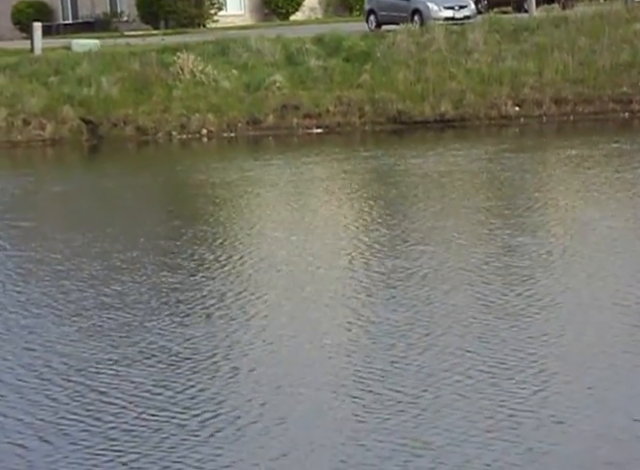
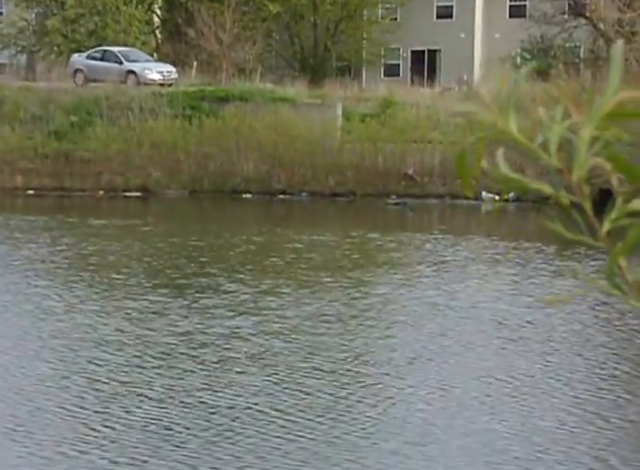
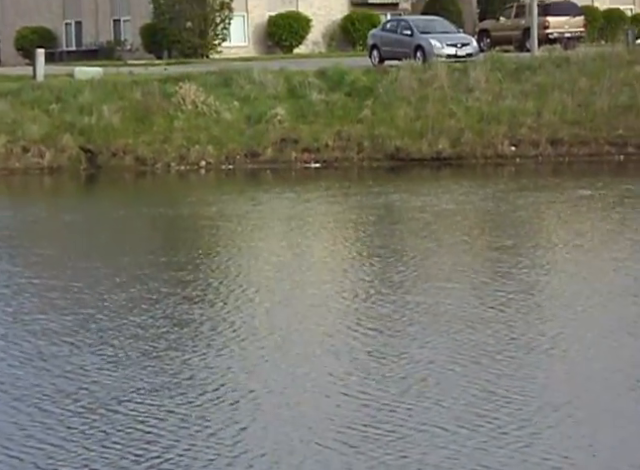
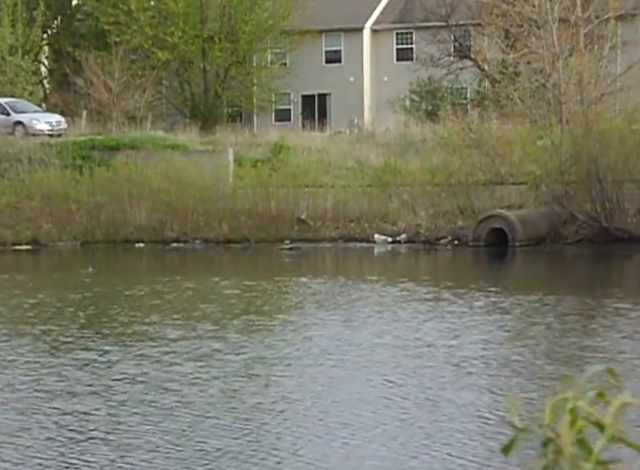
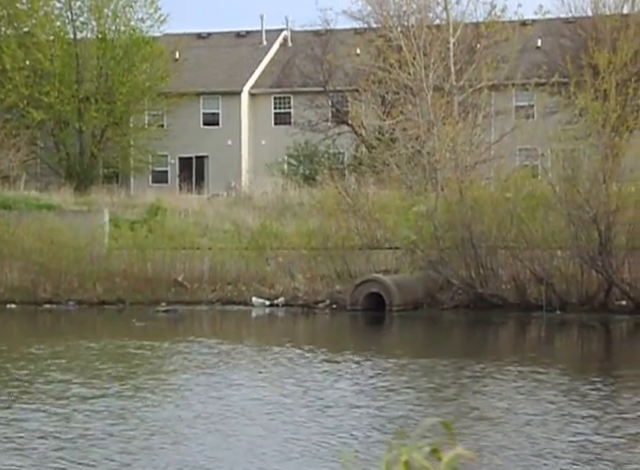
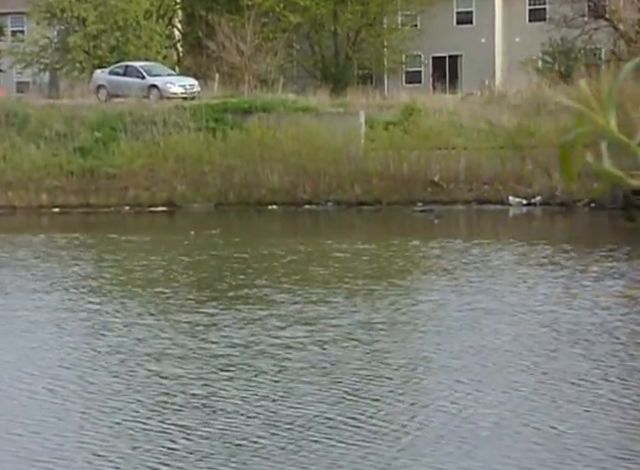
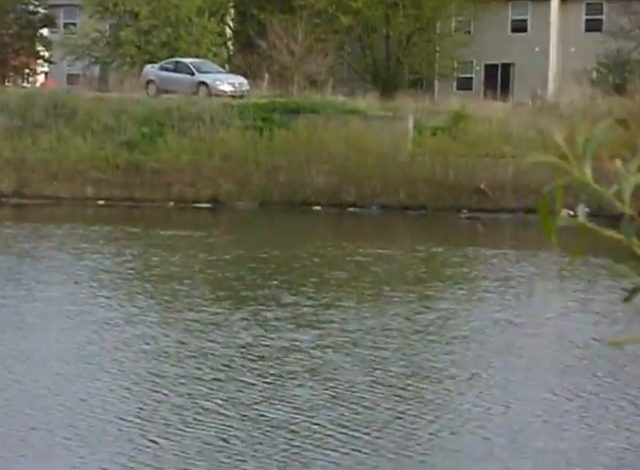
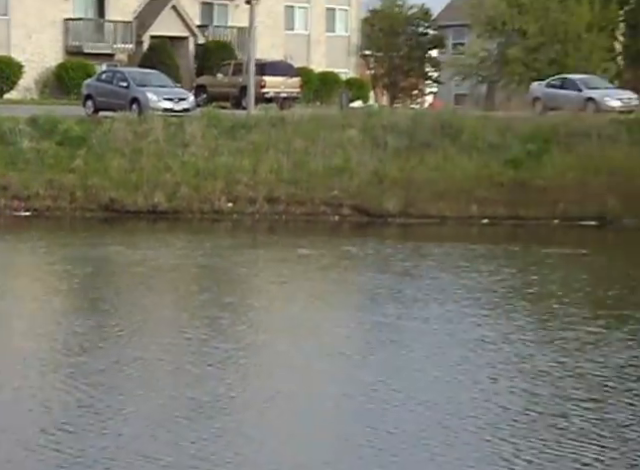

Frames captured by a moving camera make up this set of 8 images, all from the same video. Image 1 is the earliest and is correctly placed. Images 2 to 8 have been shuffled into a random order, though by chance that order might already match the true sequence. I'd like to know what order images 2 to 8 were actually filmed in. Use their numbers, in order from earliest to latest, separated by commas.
3, 8, 7, 2, 6, 4, 5
